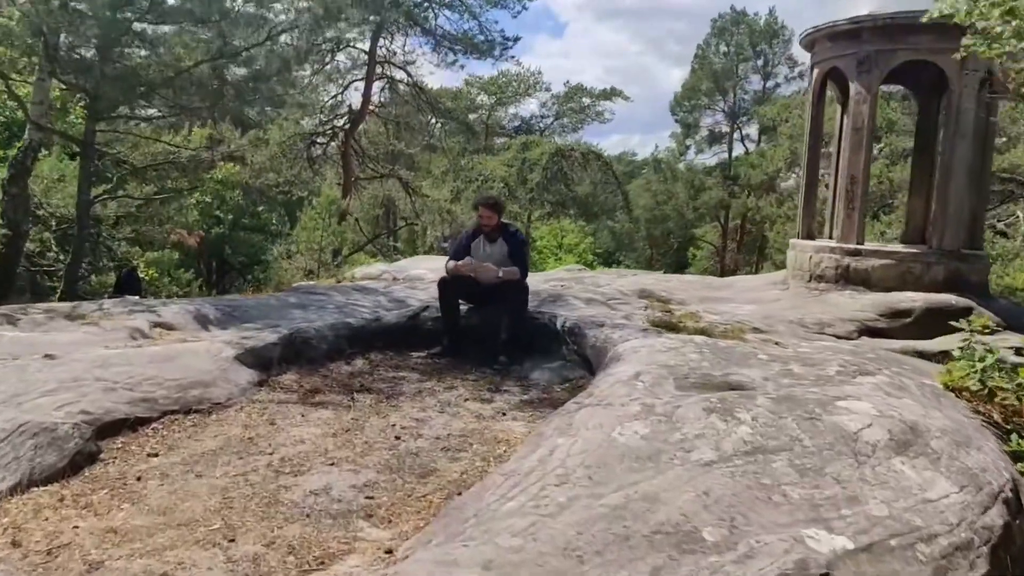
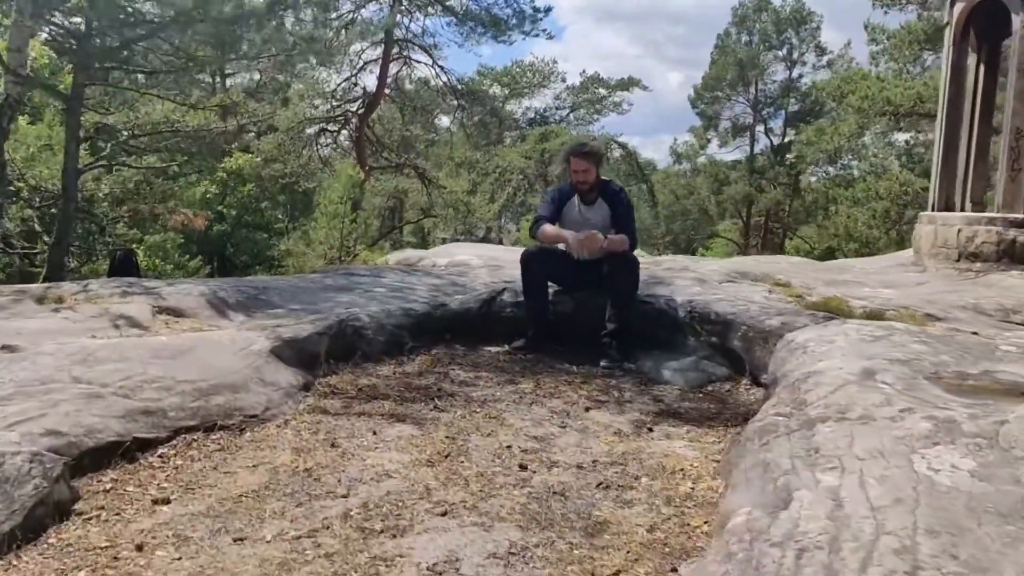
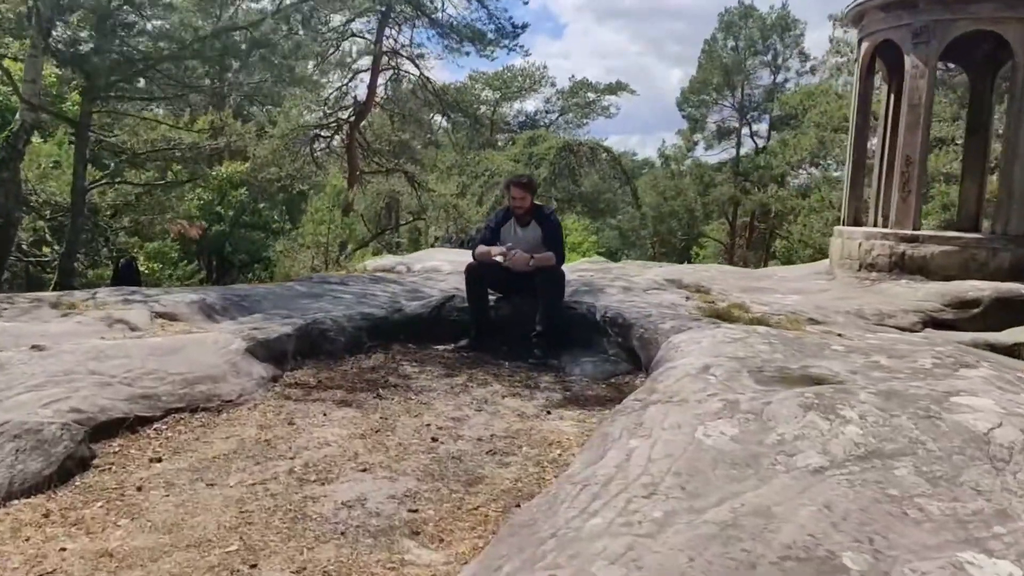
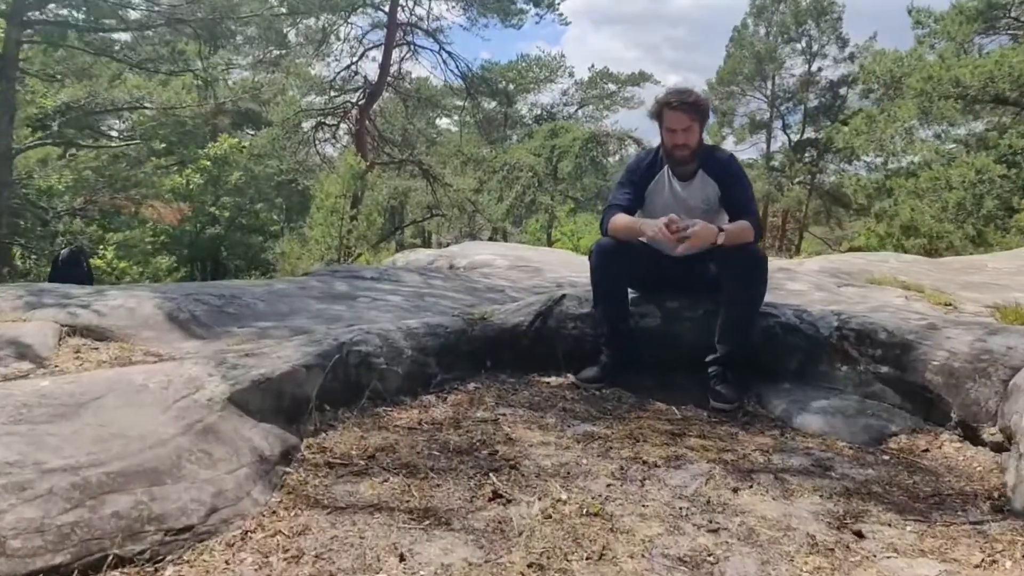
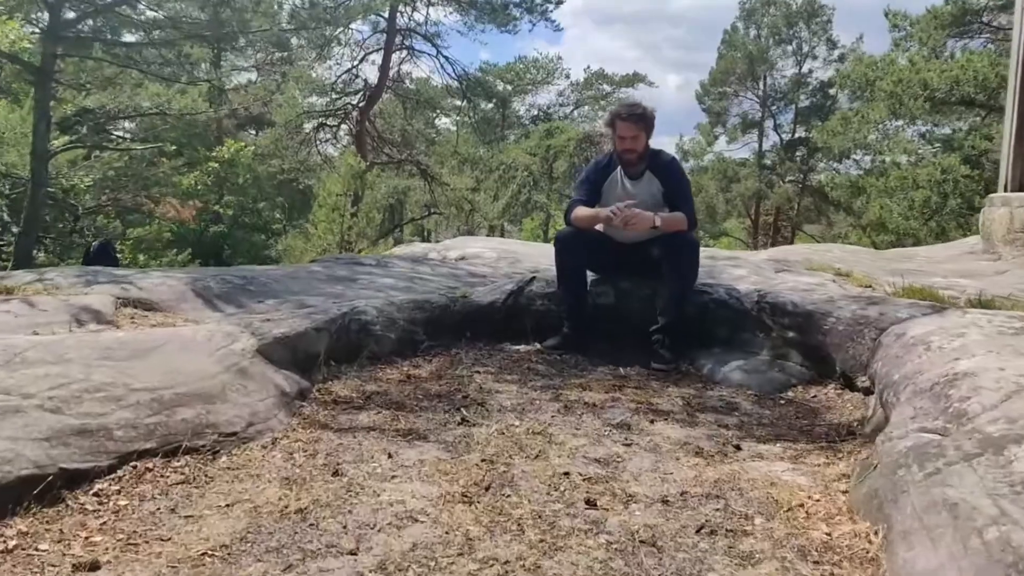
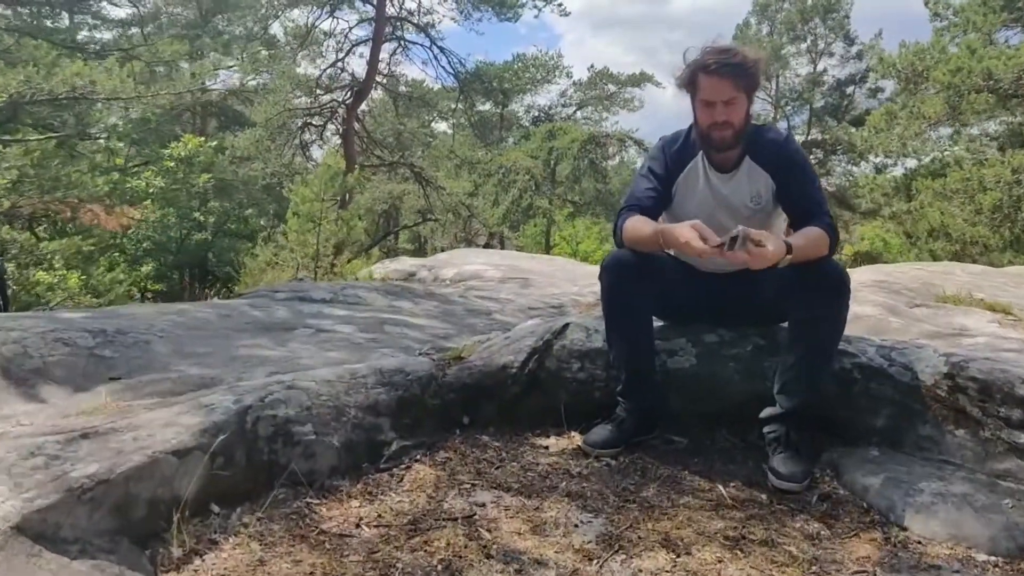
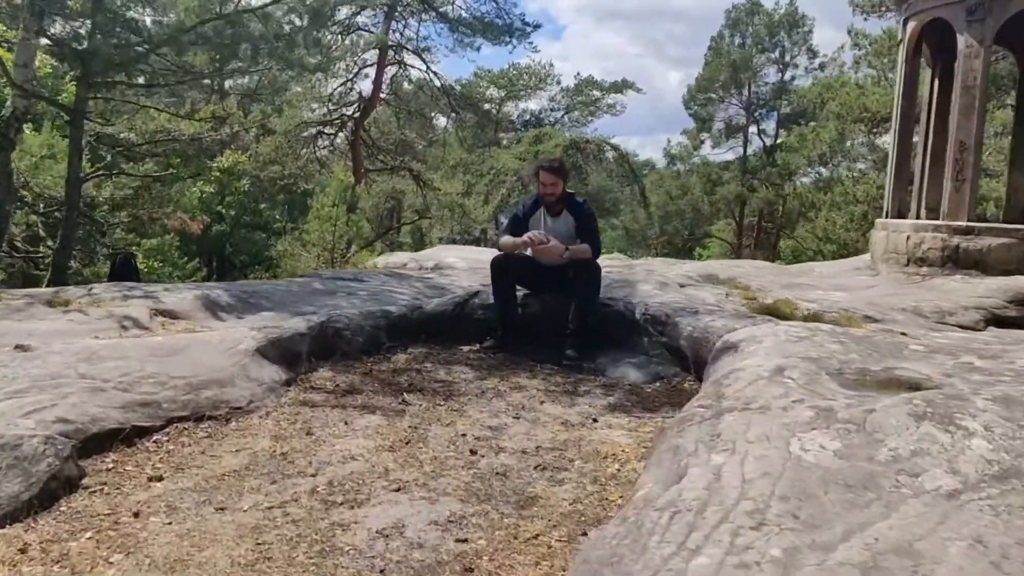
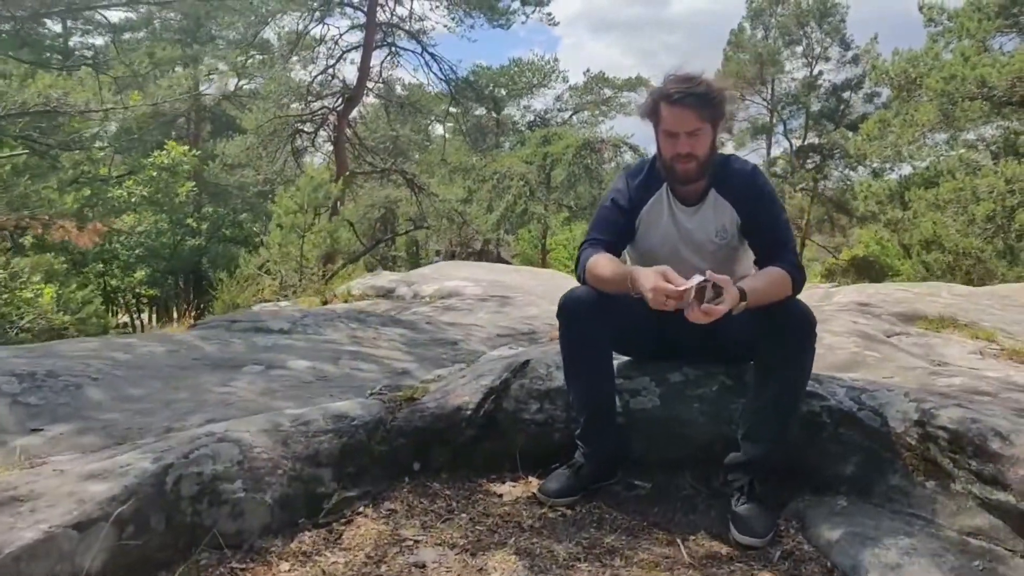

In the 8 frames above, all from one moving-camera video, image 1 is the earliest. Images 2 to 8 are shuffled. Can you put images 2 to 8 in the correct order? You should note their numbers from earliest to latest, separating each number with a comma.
3, 7, 2, 5, 4, 6, 8
